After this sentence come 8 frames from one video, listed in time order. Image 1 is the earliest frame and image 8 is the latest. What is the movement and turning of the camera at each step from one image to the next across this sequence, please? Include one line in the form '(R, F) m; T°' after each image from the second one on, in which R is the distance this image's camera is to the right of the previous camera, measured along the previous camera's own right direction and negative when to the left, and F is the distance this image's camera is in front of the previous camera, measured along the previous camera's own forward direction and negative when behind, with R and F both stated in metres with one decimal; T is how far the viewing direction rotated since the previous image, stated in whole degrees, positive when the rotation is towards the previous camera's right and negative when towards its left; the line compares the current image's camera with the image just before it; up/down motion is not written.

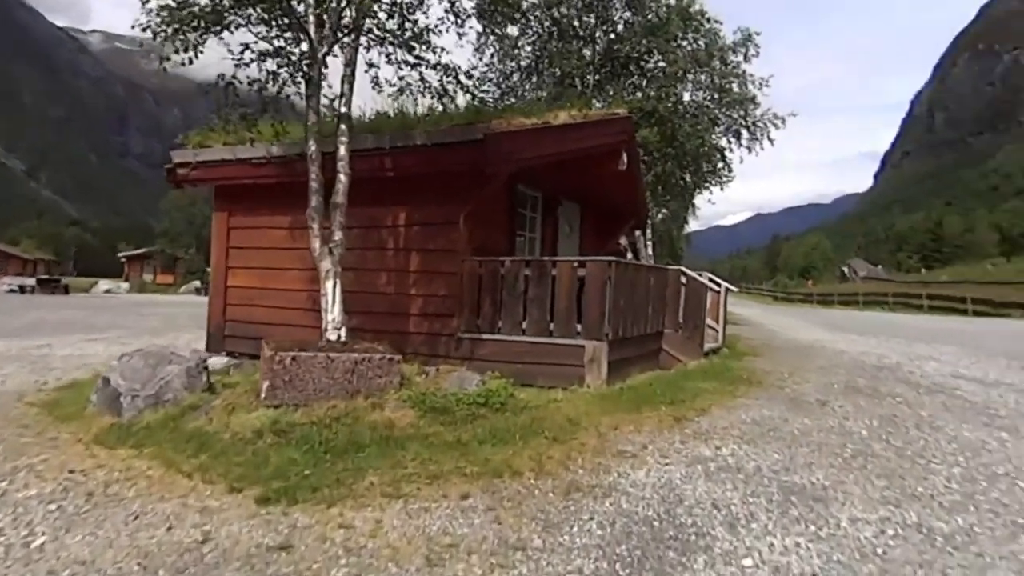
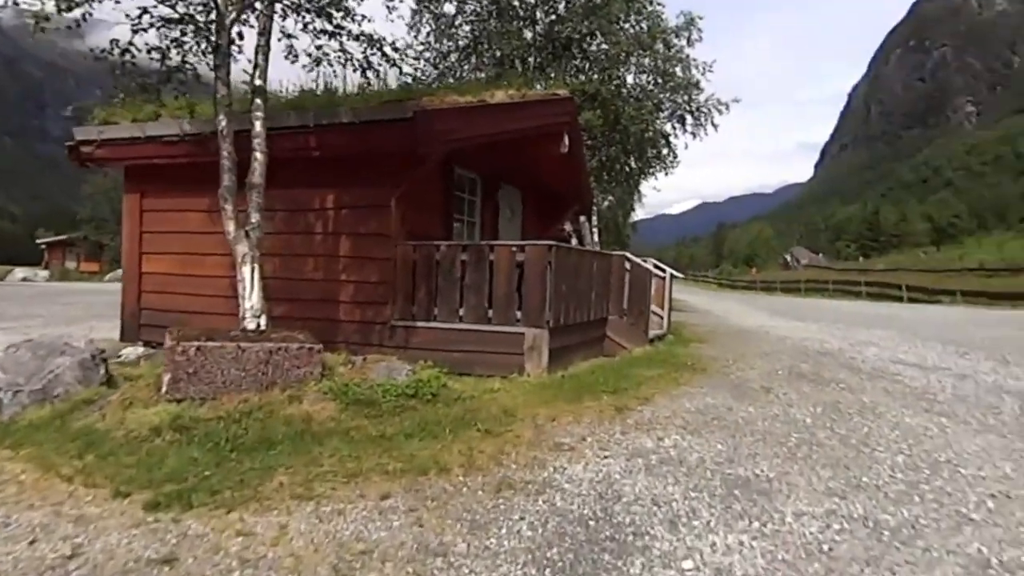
(+0.1, +0.3) m; +4°
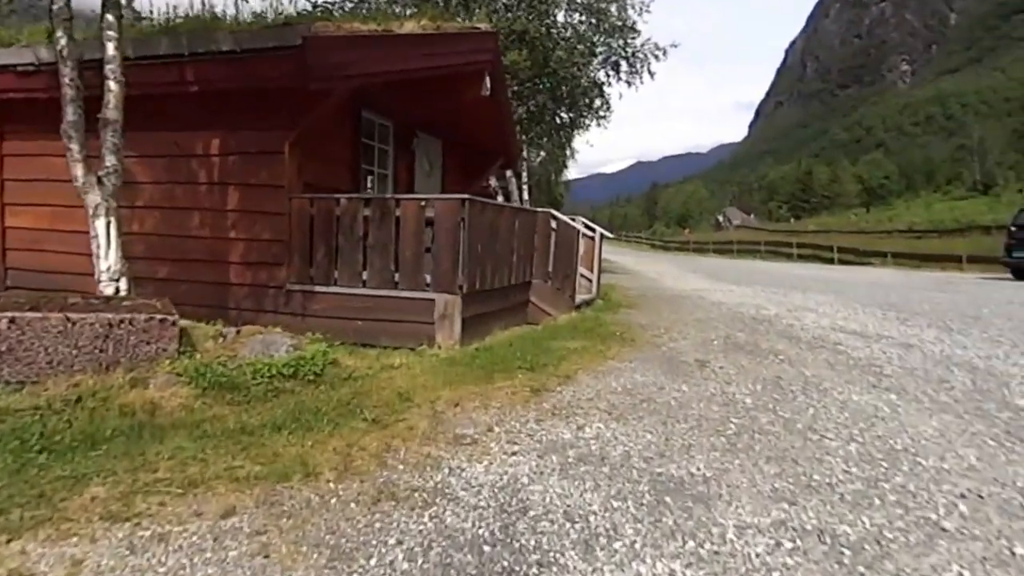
(+0.3, +0.8) m; +5°
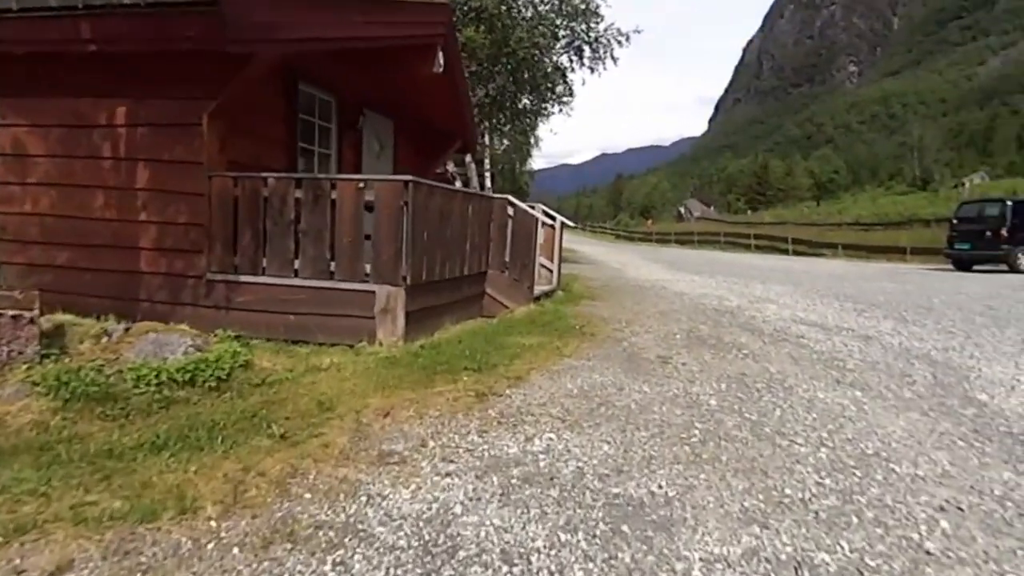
(+0.1, +0.5) m; +3°
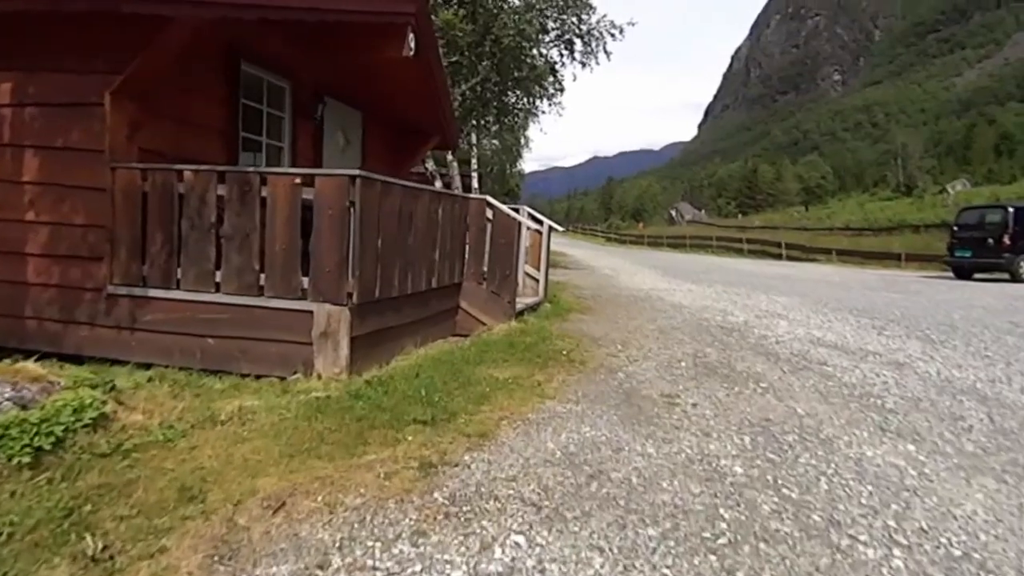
(+0.1, +1.0) m; +1°
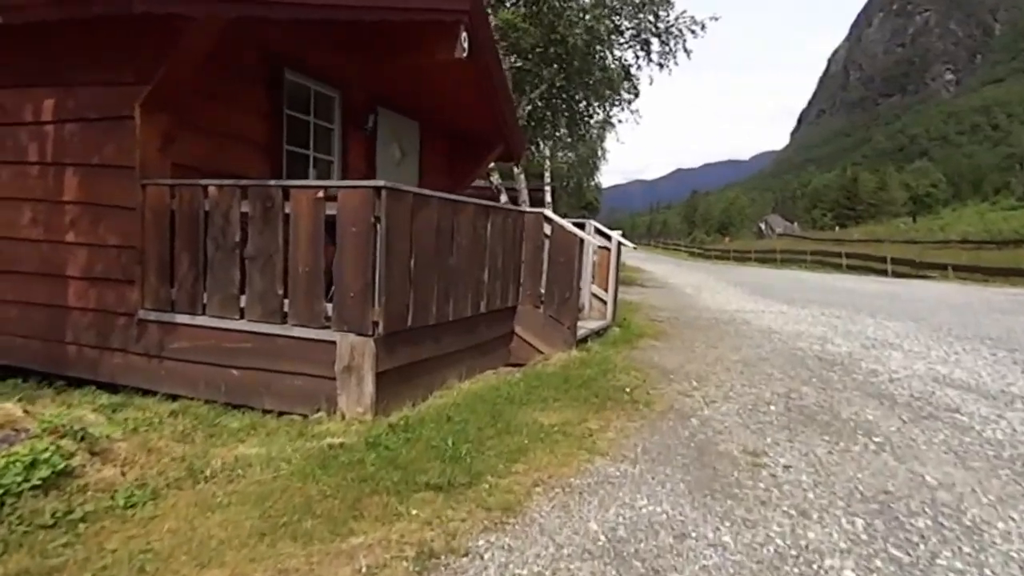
(+0.2, +0.6) m; -7°
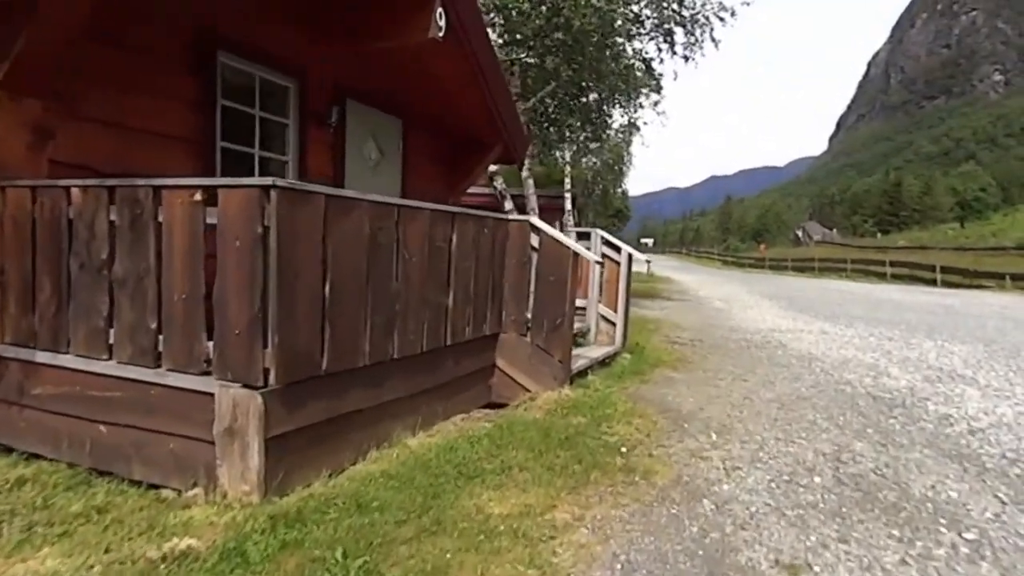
(+0.4, +1.1) m; -3°
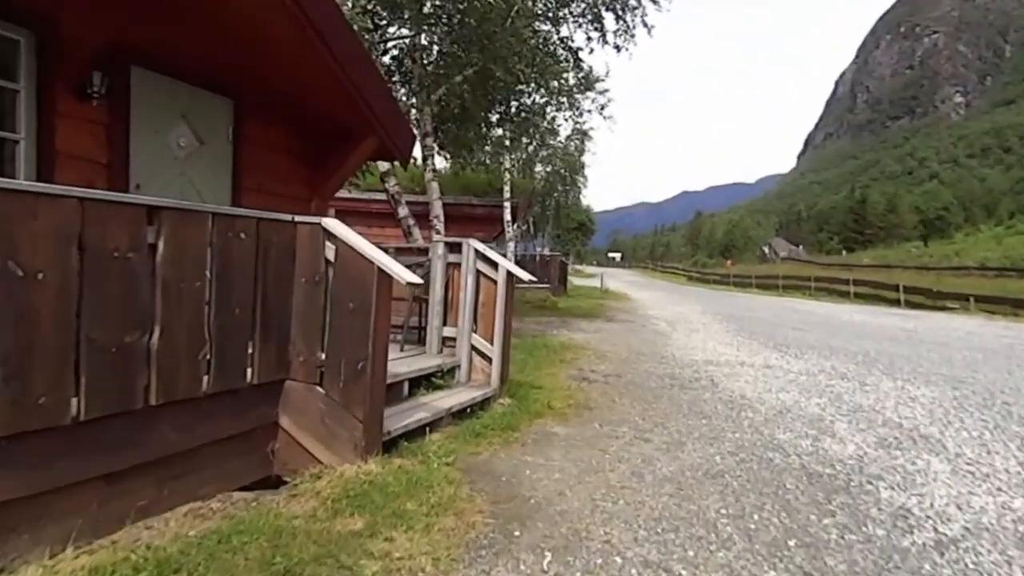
(+1.0, +1.3) m; +2°
